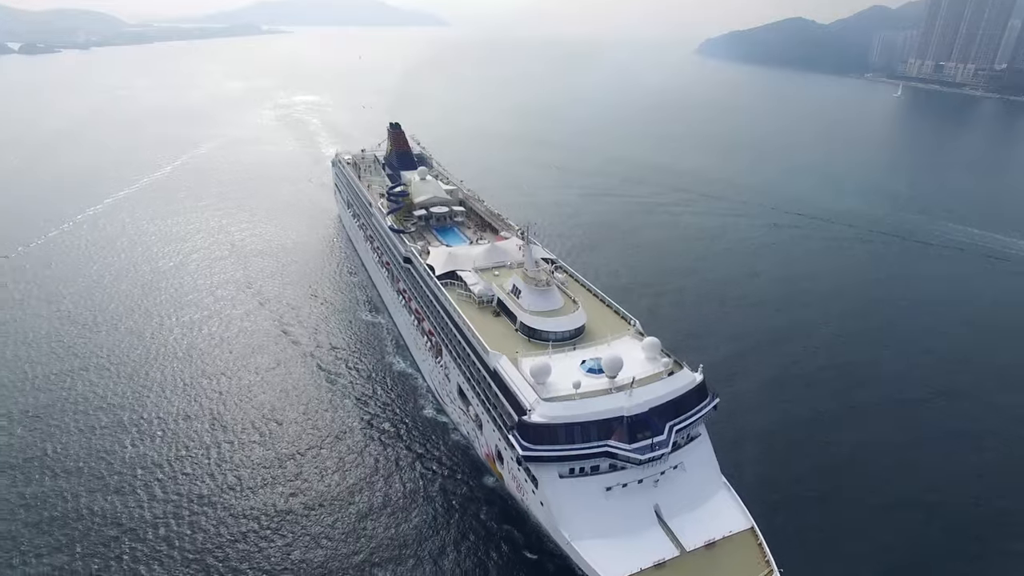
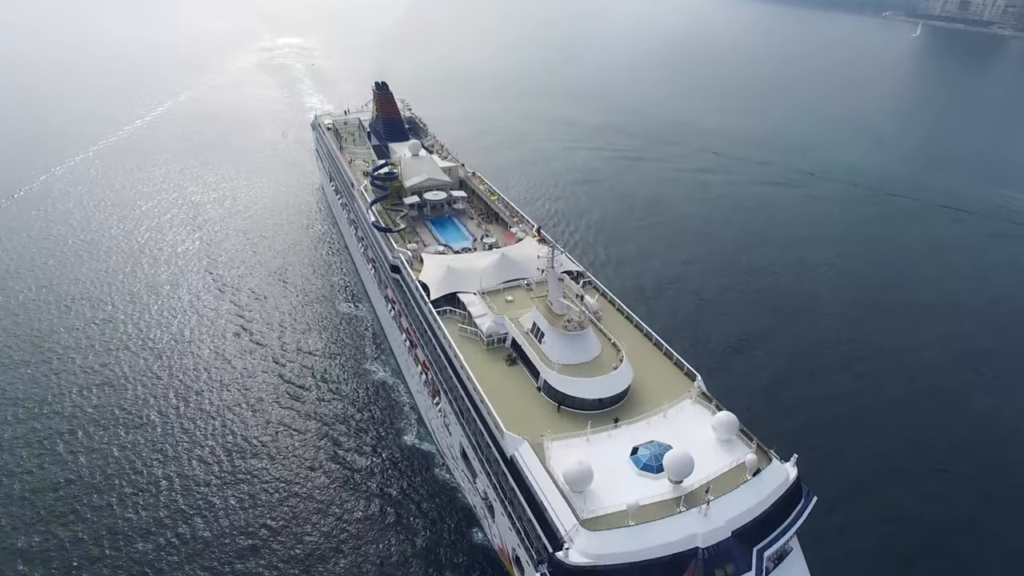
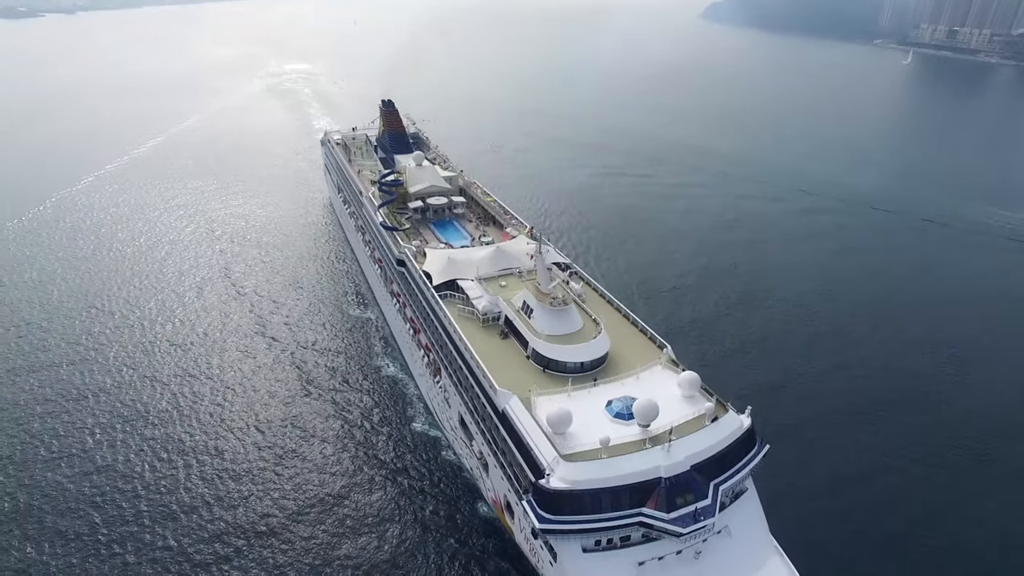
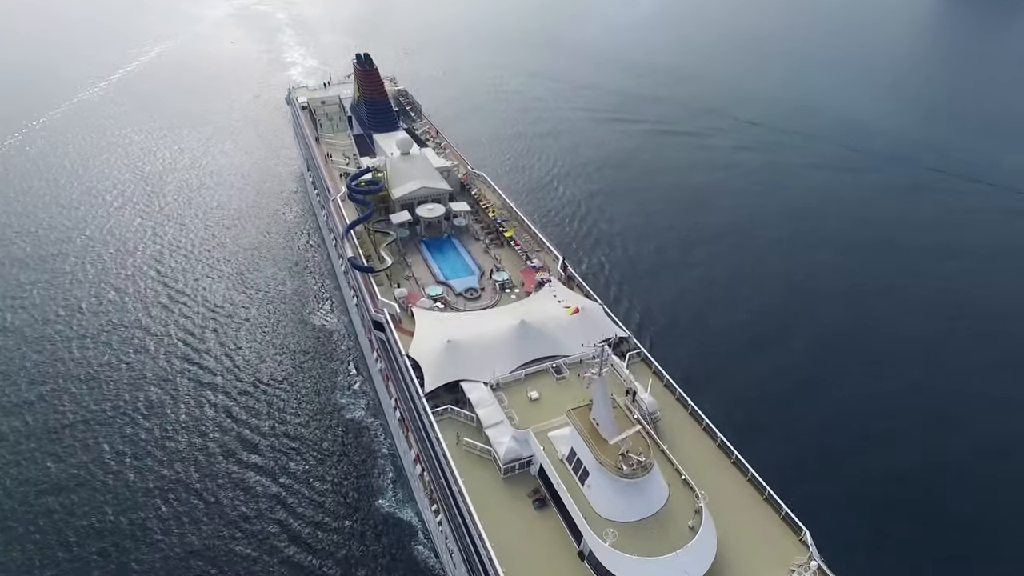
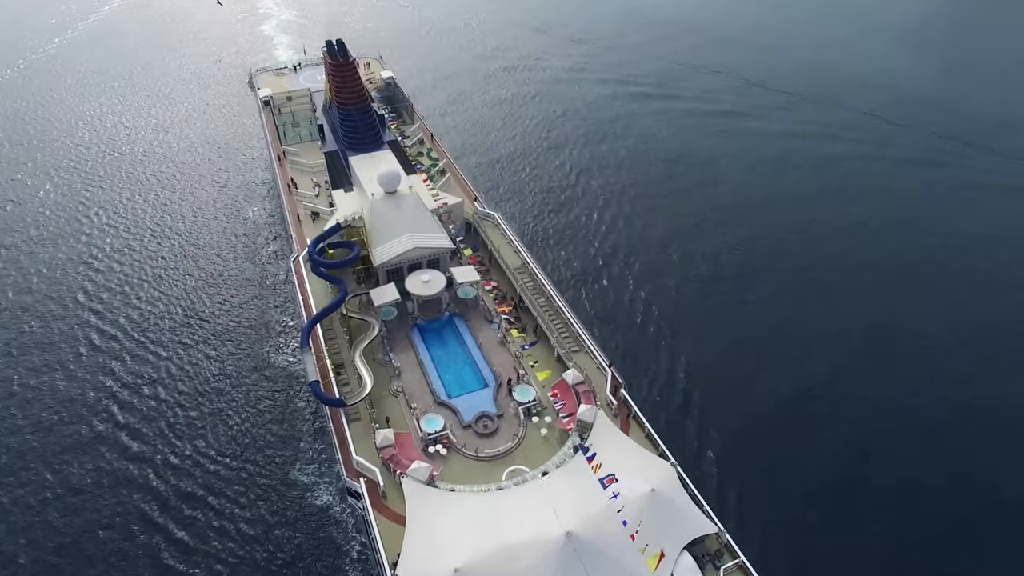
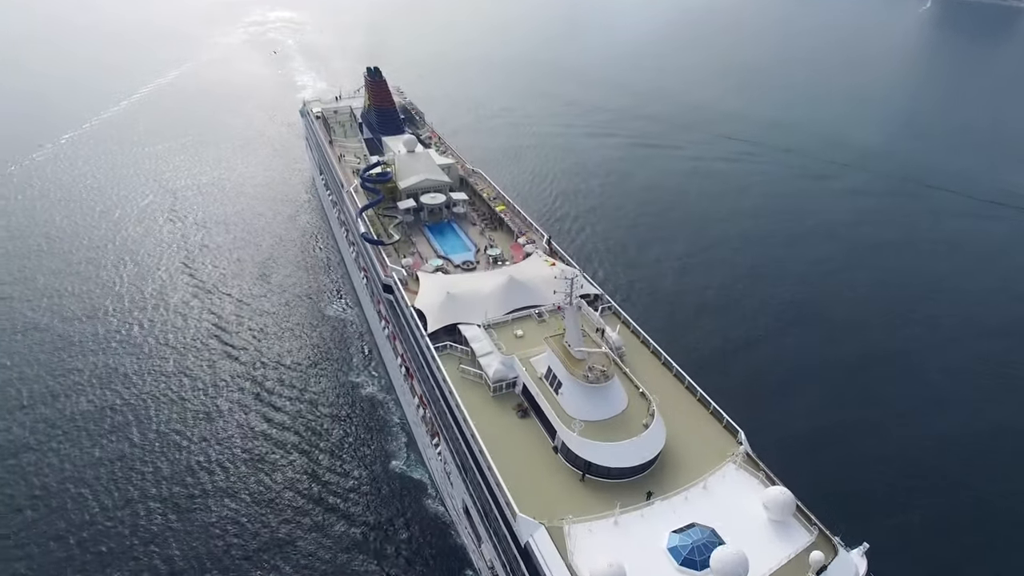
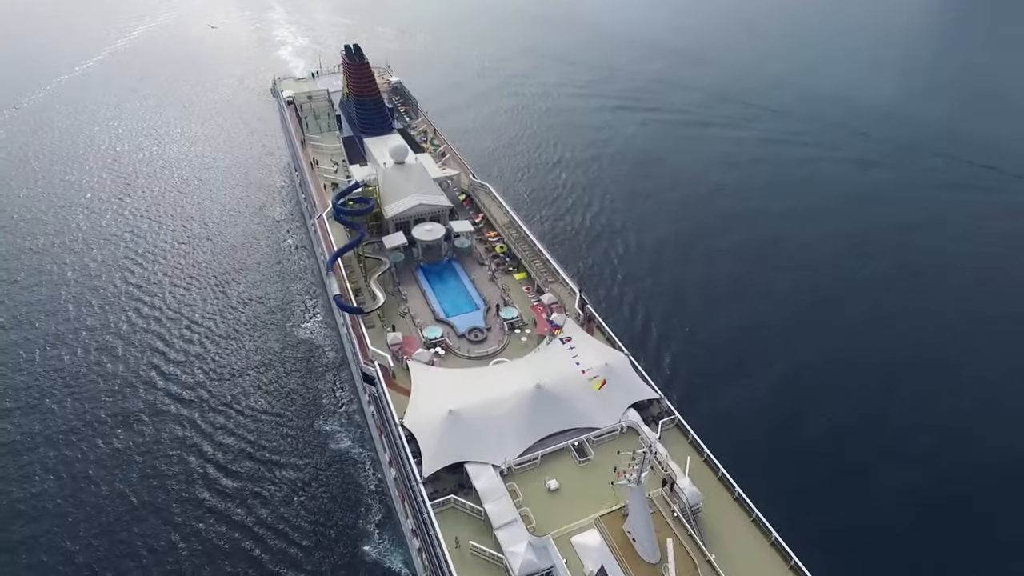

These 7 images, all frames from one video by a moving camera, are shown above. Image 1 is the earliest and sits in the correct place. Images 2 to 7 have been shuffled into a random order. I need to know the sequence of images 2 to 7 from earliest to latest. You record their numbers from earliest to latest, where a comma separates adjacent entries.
3, 2, 6, 4, 7, 5
